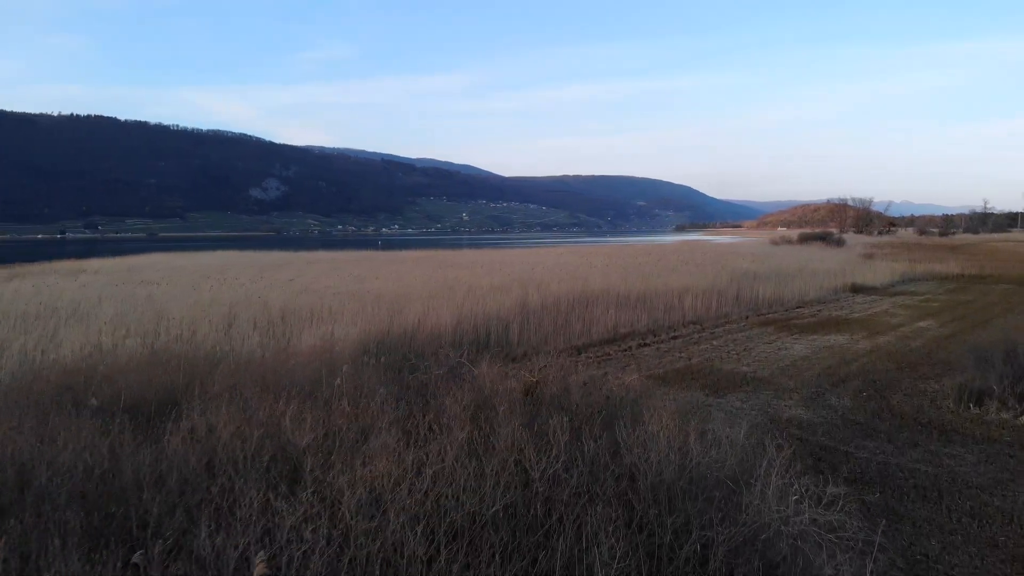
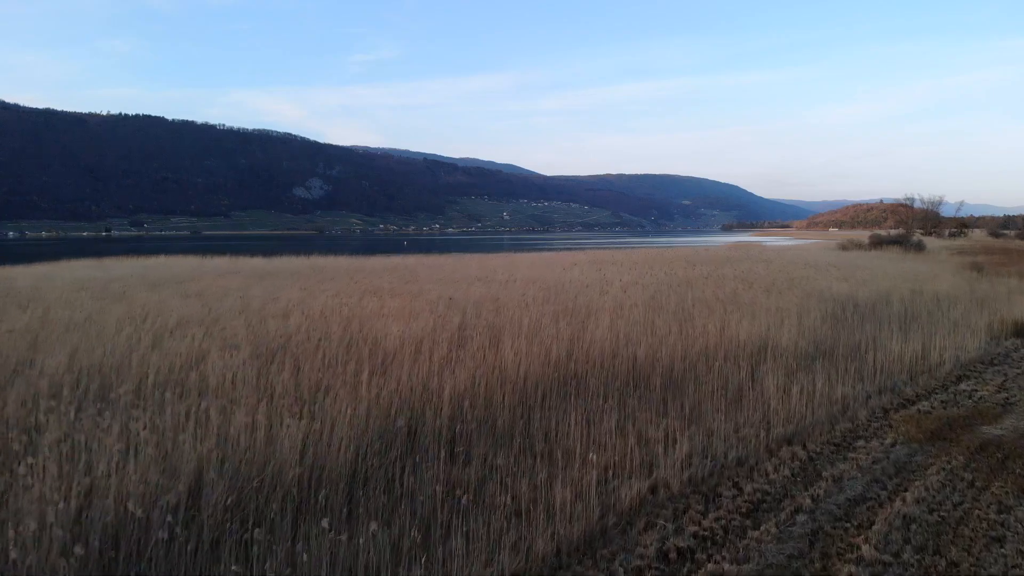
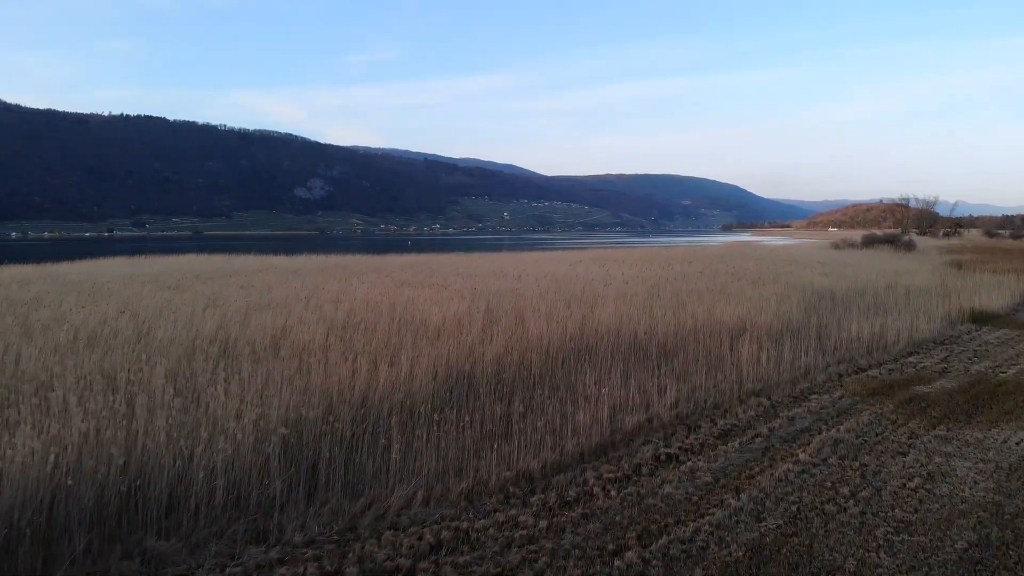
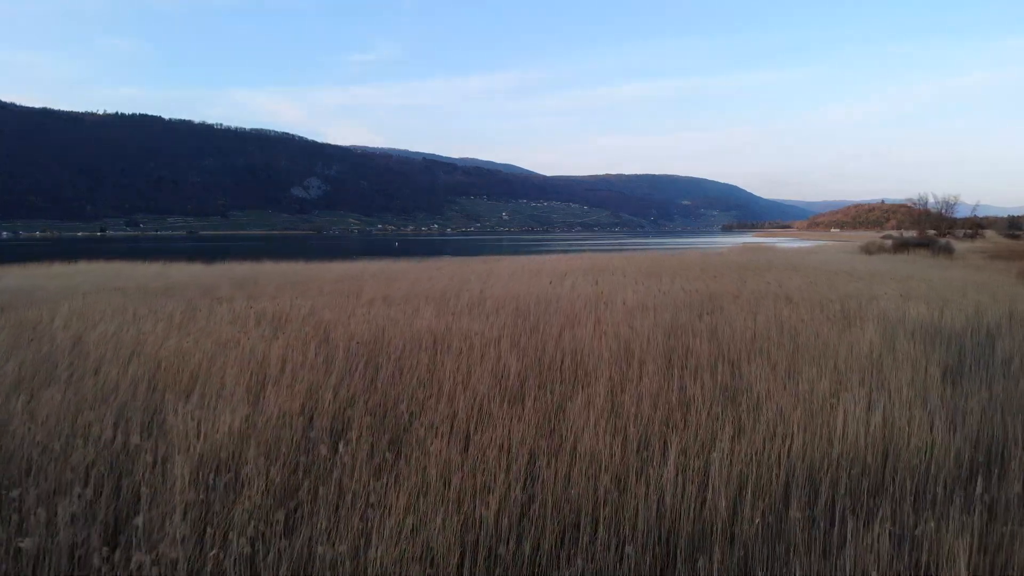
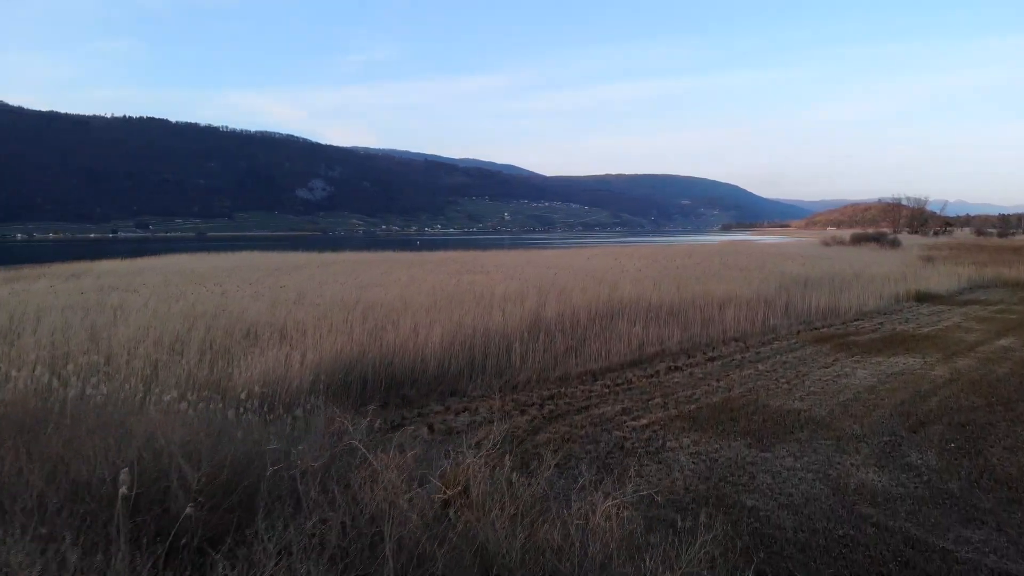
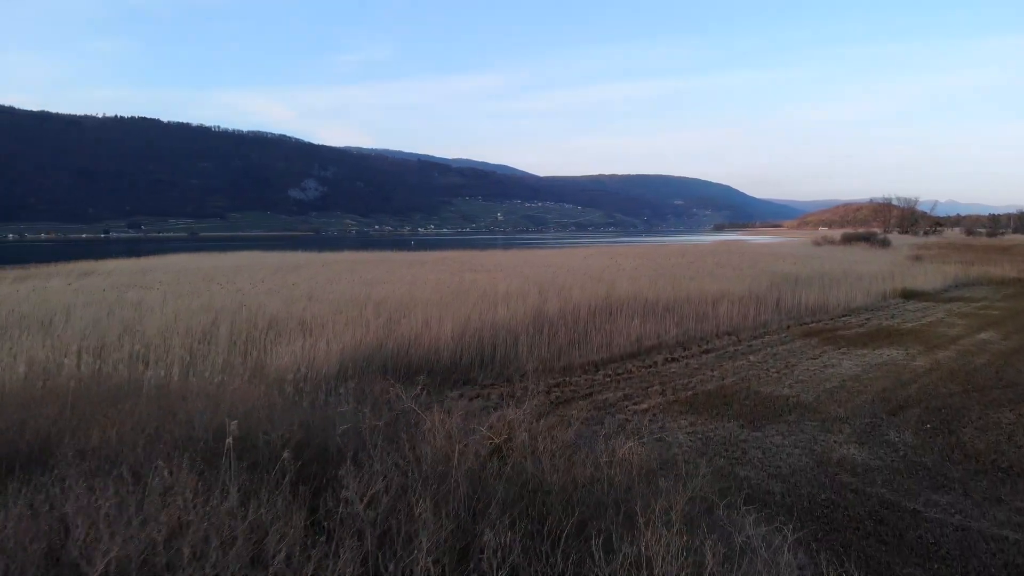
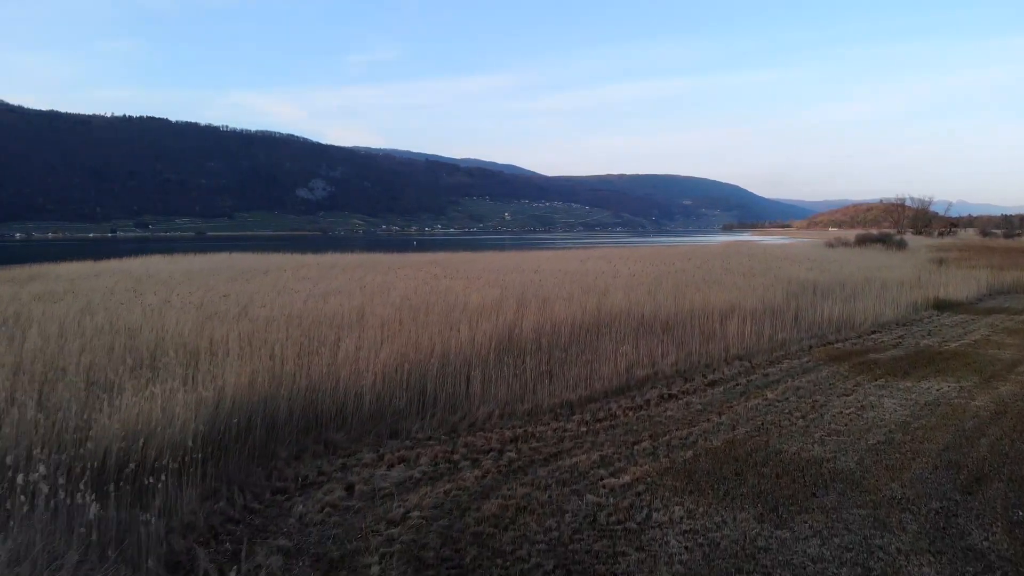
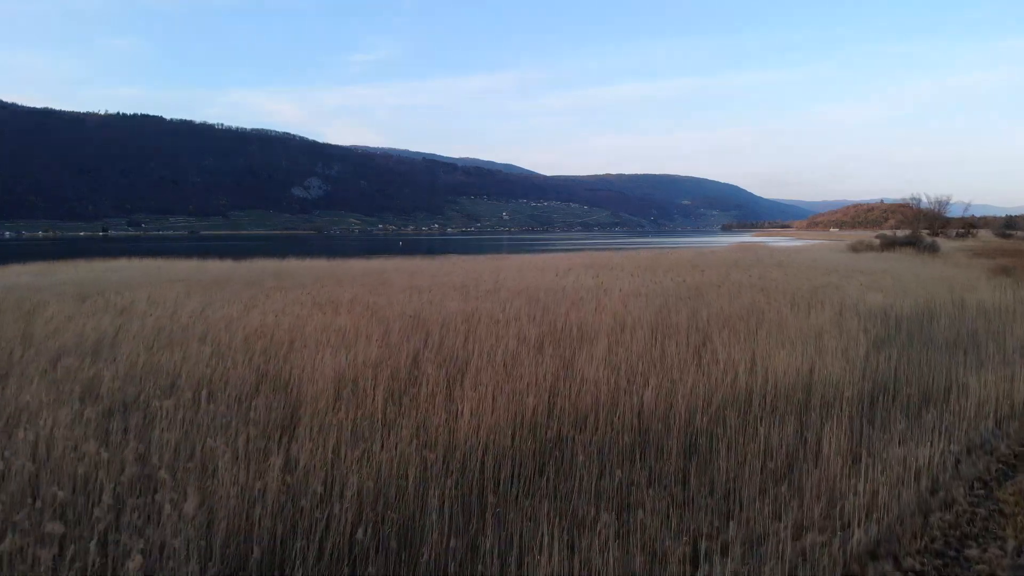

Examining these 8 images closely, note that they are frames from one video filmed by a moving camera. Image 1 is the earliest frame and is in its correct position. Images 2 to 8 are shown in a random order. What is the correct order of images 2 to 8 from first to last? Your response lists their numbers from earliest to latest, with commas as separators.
6, 5, 7, 3, 2, 8, 4
